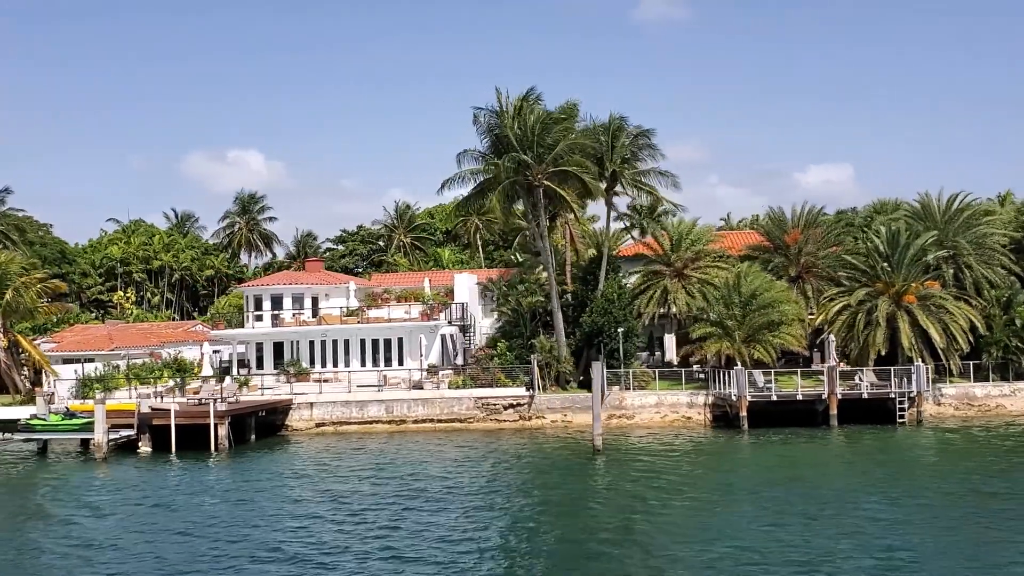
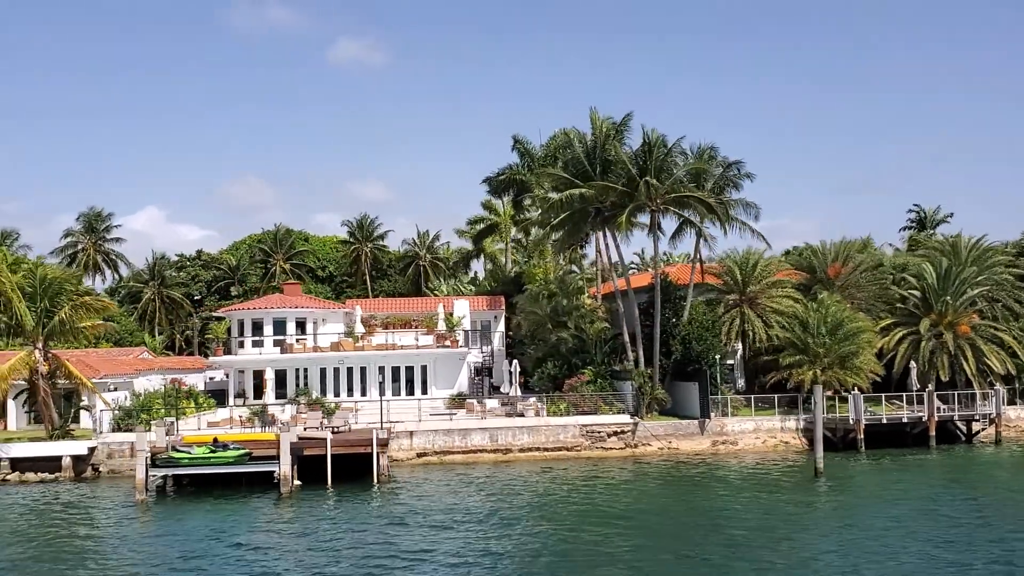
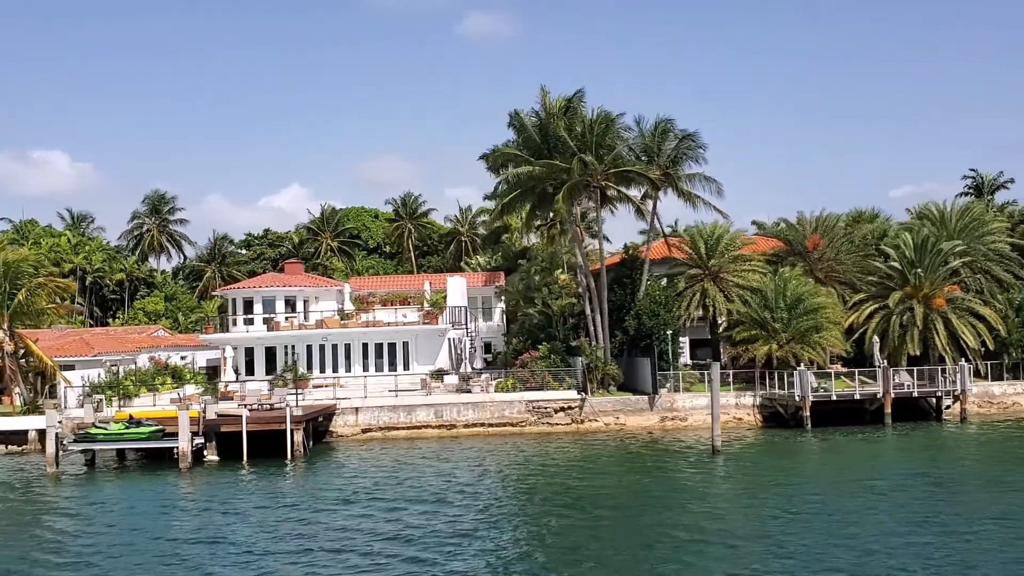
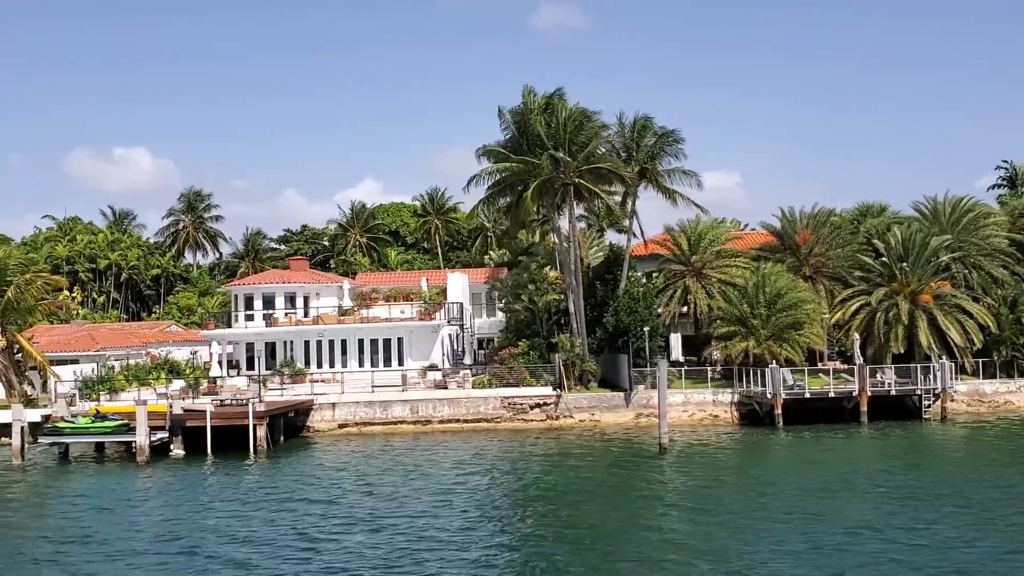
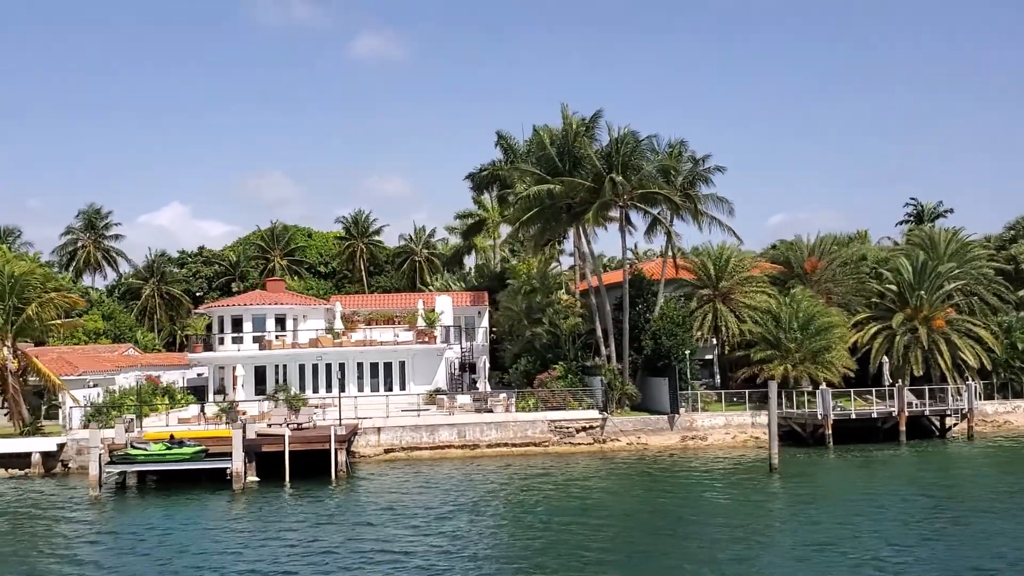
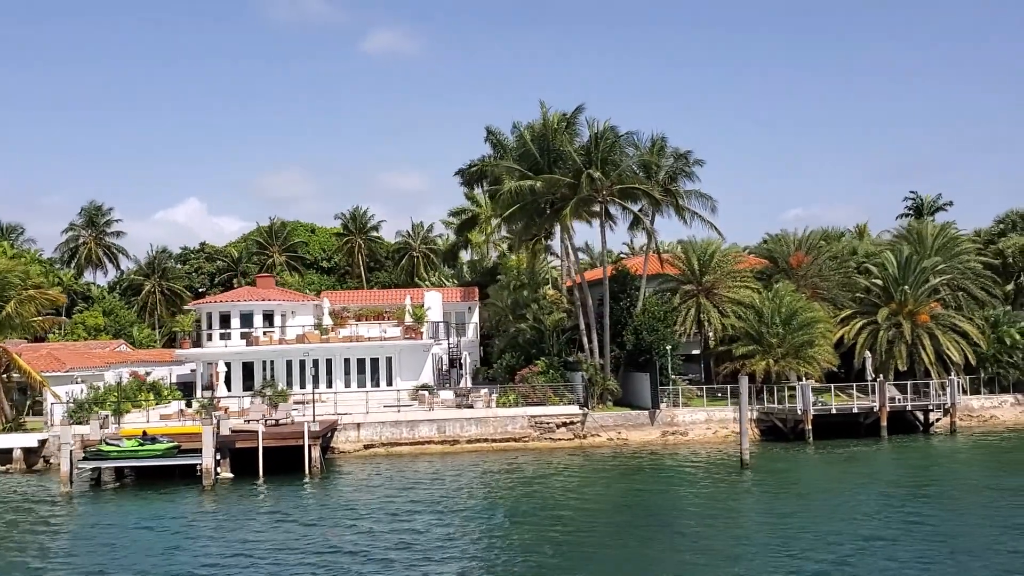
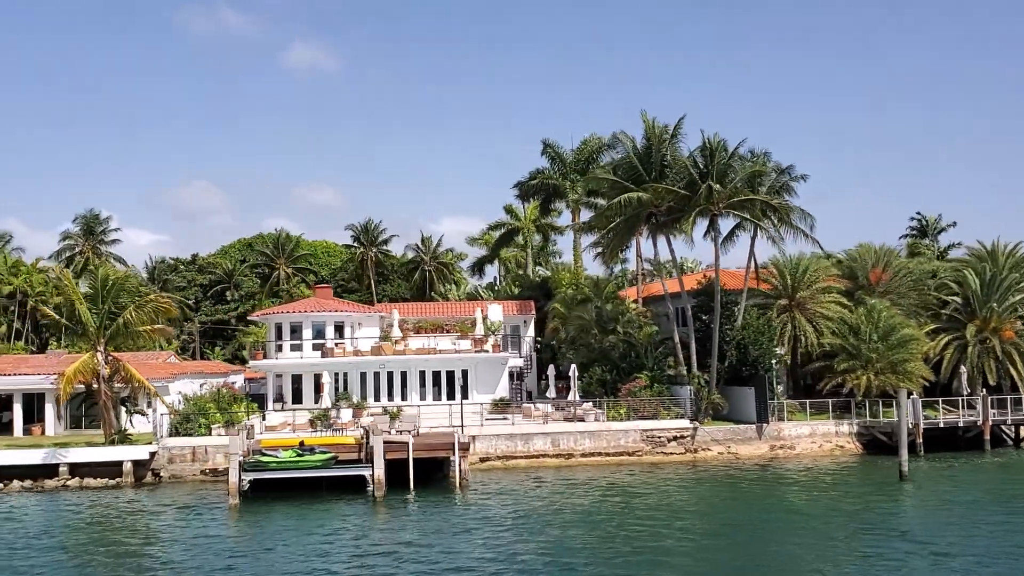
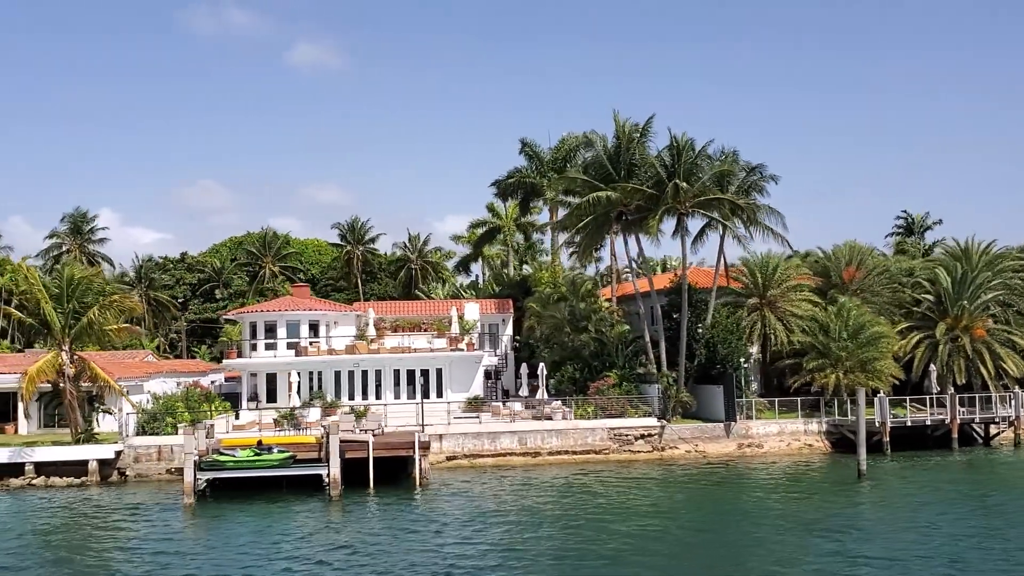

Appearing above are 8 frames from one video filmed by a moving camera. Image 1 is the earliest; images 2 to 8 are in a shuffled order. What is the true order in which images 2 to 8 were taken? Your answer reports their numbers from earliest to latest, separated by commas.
4, 3, 6, 5, 2, 8, 7
